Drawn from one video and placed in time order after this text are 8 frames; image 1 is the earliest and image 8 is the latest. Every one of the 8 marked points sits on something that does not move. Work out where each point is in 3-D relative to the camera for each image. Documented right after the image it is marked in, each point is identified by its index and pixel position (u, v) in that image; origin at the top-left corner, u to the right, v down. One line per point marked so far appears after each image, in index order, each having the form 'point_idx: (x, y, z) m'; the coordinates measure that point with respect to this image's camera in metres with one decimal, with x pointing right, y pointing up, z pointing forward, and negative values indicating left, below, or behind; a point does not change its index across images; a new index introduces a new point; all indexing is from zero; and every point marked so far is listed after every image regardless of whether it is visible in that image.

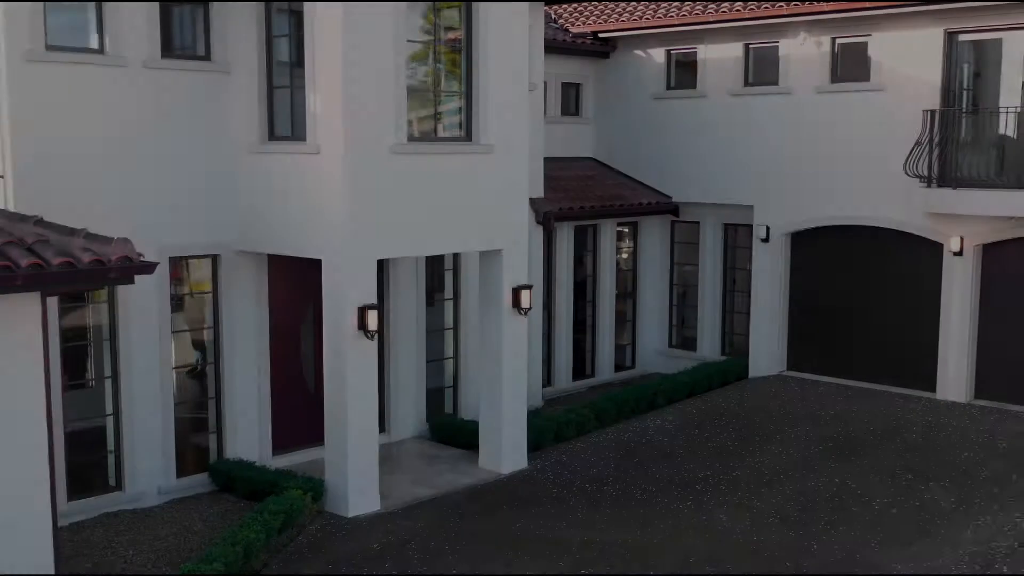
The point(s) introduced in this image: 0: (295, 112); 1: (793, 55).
0: (-2.2, +1.8, +11.6) m
1: (+3.8, +3.2, +15.6) m
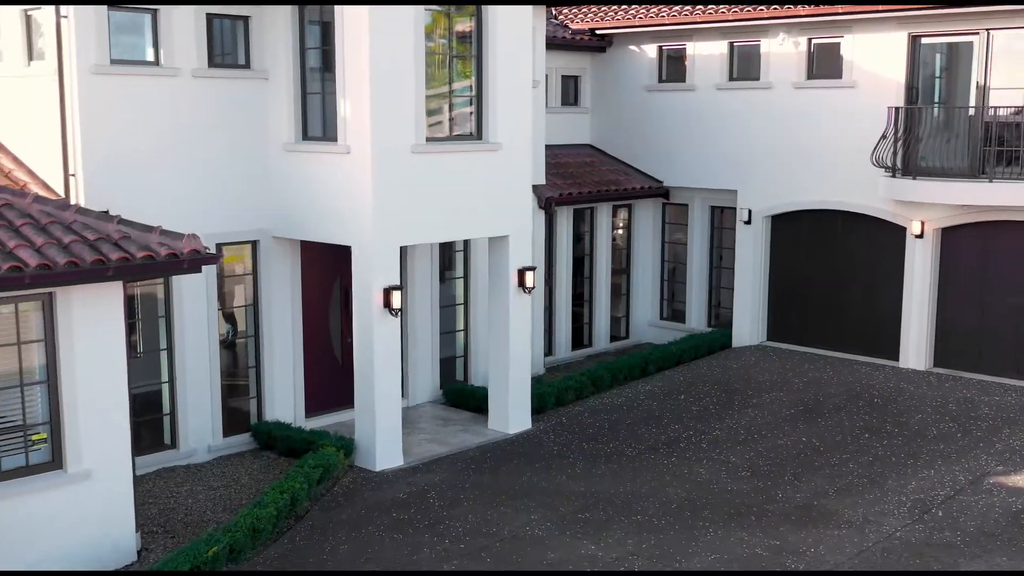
0: (-2.1, +2.0, +13.1) m
1: (+3.9, +3.5, +17.1) m
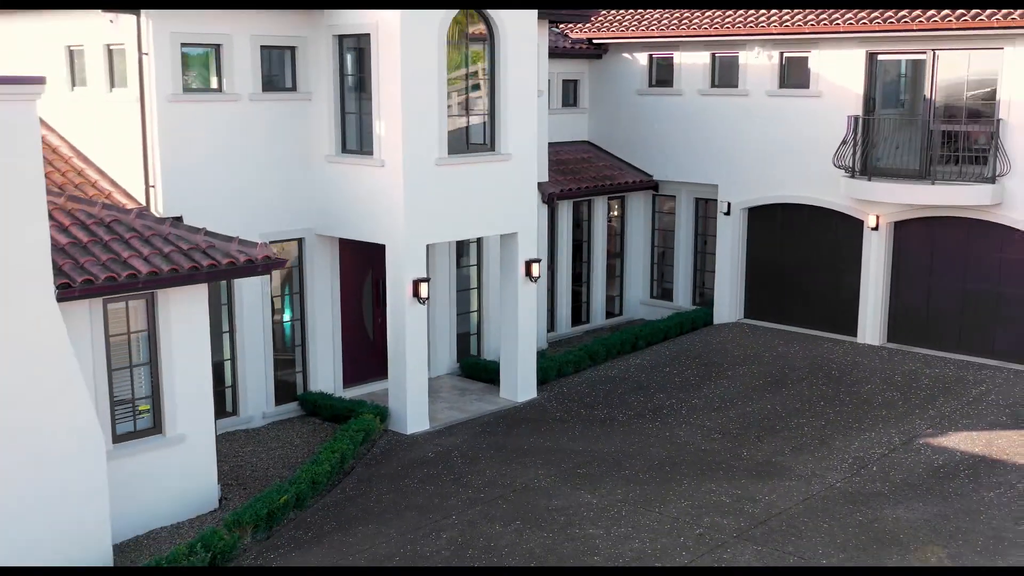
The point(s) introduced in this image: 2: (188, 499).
0: (-2.0, +2.1, +15.4) m
1: (+4.0, +3.7, +19.3) m
2: (-3.6, -2.3, +12.6) m
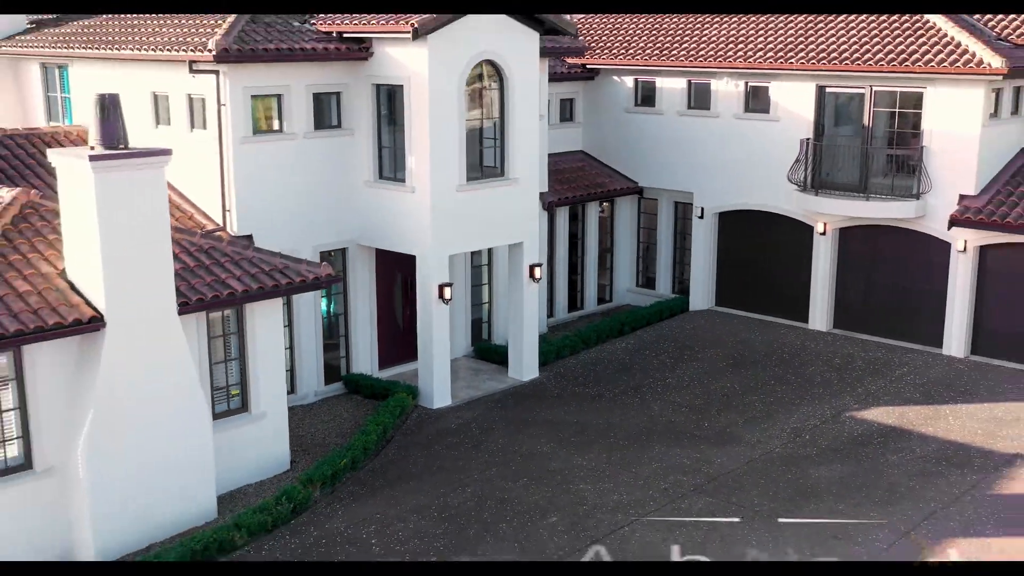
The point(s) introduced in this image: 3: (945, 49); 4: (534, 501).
0: (-1.9, +2.1, +18.7) m
1: (+4.1, +3.9, +22.6) m
2: (-3.4, -2.4, +16.1) m
3: (+7.4, +4.1, +19.7) m
4: (+0.3, -2.8, +15.2) m
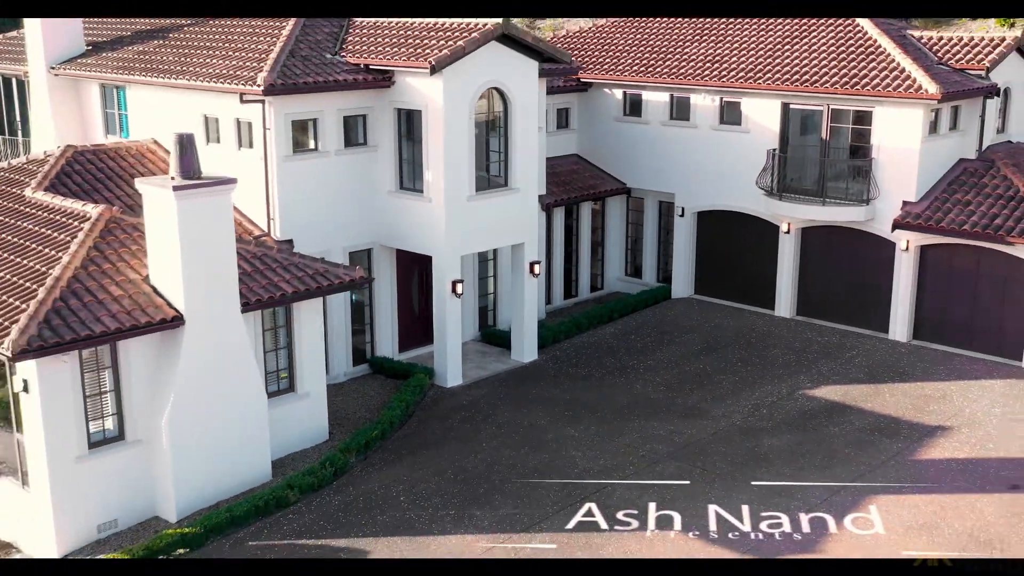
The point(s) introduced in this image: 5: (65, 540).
0: (-1.9, +2.1, +21.7) m
1: (+4.1, +4.1, +25.5) m
2: (-3.4, -2.4, +19.2) m
3: (+7.4, +4.2, +22.6) m
4: (+0.4, -2.8, +18.3) m
5: (-6.3, -3.6, +16.2) m
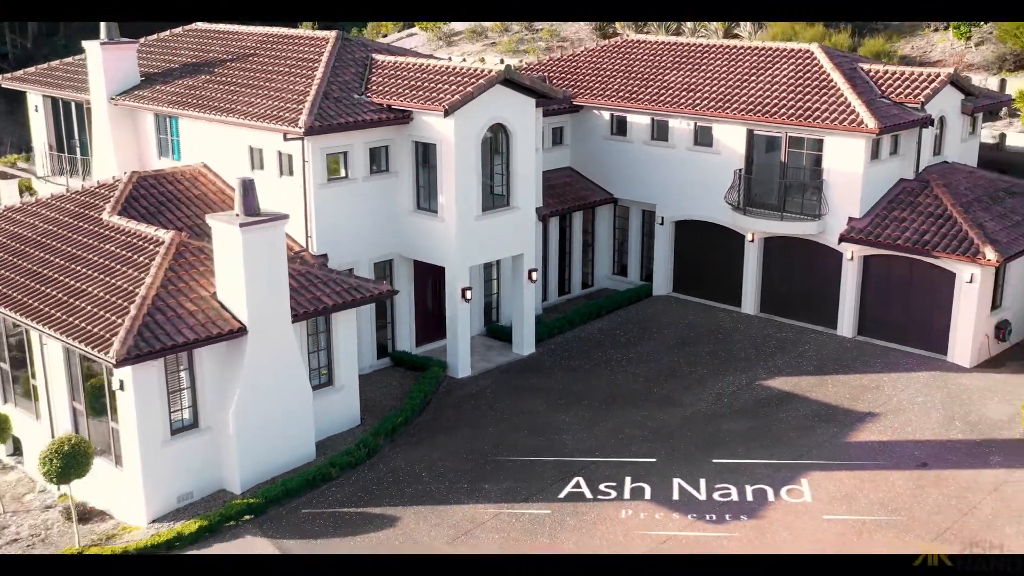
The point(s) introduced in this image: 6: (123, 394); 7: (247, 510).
0: (-1.8, +2.0, +25.4) m
1: (+4.2, +4.1, +29.2) m
2: (-3.3, -2.6, +23.0) m
3: (+7.5, +4.1, +26.3) m
4: (+0.4, -3.1, +22.2) m
5: (-6.3, -3.9, +20.1) m
6: (-6.6, -1.8, +19.6) m
7: (-4.5, -3.8, +19.8) m
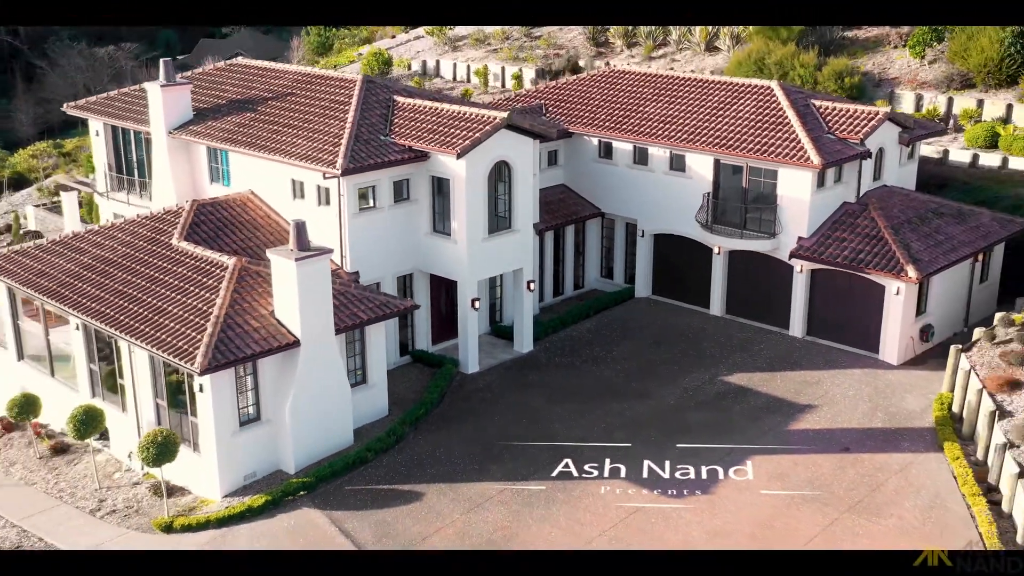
0: (-1.8, +1.7, +30.2) m
1: (+4.2, +3.9, +33.8) m
2: (-3.3, -3.0, +27.9) m
3: (+7.5, +3.9, +31.0) m
4: (+0.4, -3.4, +27.1) m
5: (-6.2, -4.3, +25.0) m
6: (-6.6, -2.3, +24.4) m
7: (-4.5, -4.3, +24.7) m
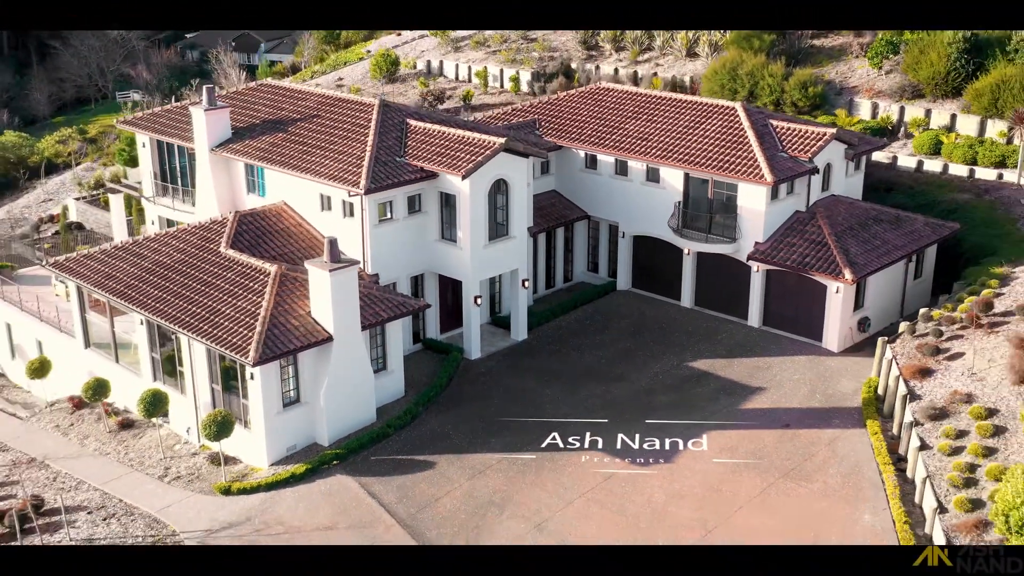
0: (-1.9, +1.8, +35.2) m
1: (+4.1, +4.1, +38.8) m
2: (-3.4, -3.0, +33.2) m
3: (+7.4, +3.9, +36.0) m
4: (+0.3, -3.5, +32.3) m
5: (-6.3, -4.4, +30.3) m
6: (-6.6, -2.4, +29.6) m
7: (-4.6, -4.4, +30.0) m
